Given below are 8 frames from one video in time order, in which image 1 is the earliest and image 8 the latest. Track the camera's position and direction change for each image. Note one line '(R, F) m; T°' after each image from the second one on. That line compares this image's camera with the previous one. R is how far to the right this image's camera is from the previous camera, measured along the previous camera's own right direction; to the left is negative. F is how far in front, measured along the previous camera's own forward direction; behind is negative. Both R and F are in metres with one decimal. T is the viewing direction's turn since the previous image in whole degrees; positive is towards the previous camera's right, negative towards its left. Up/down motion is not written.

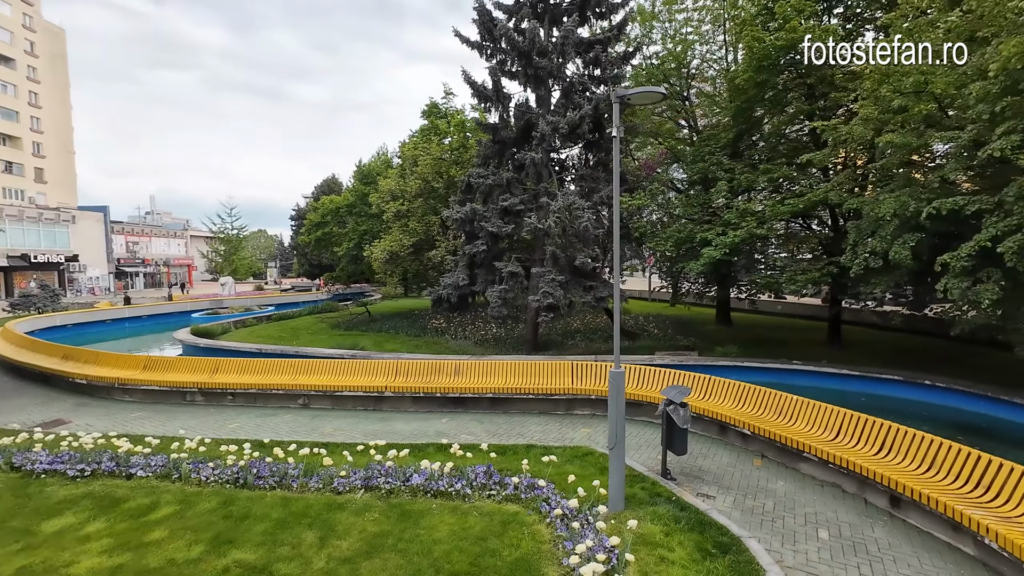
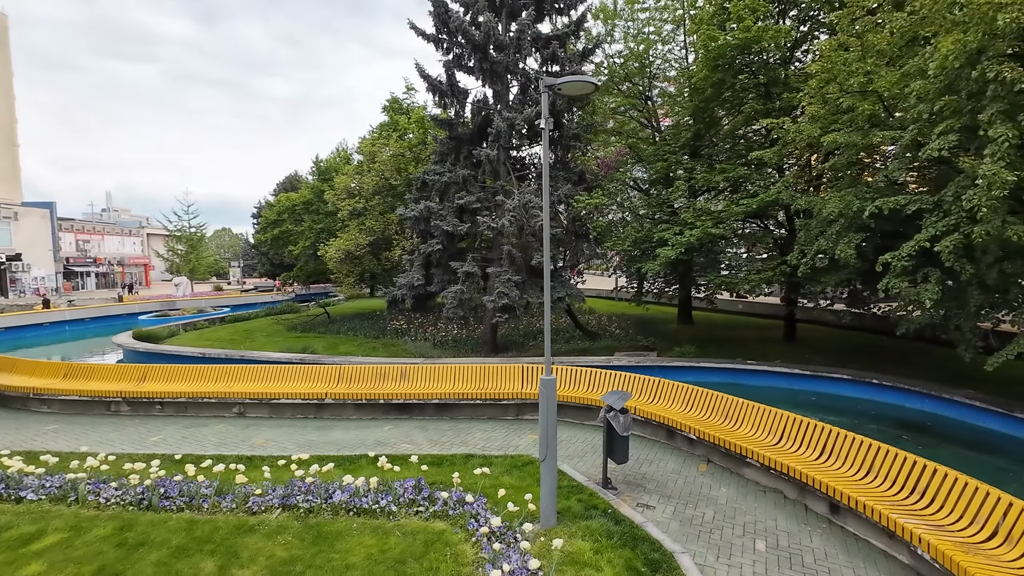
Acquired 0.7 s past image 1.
(+0.5, +0.3) m; +3°
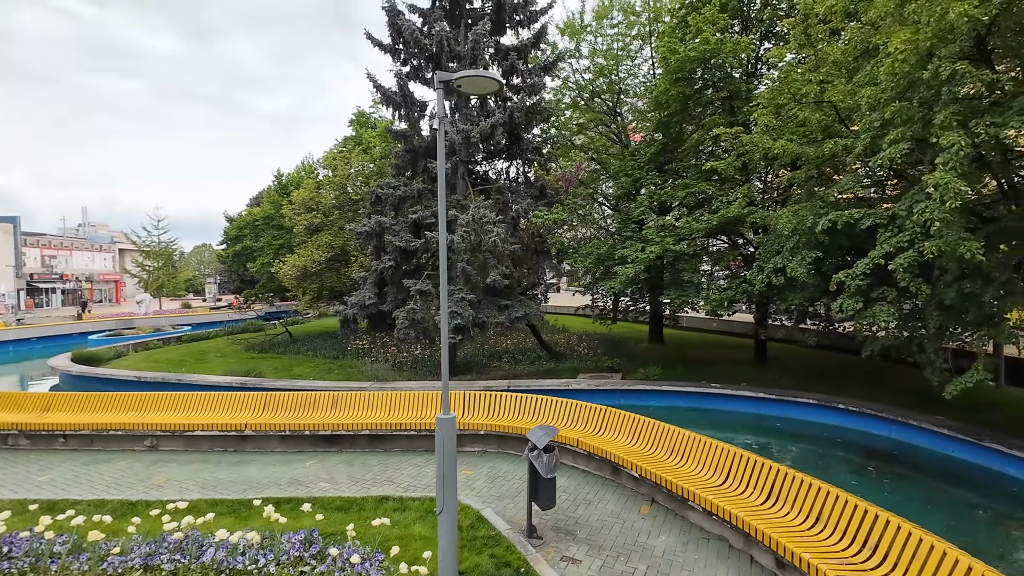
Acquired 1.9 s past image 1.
(+0.8, +0.6) m; +2°
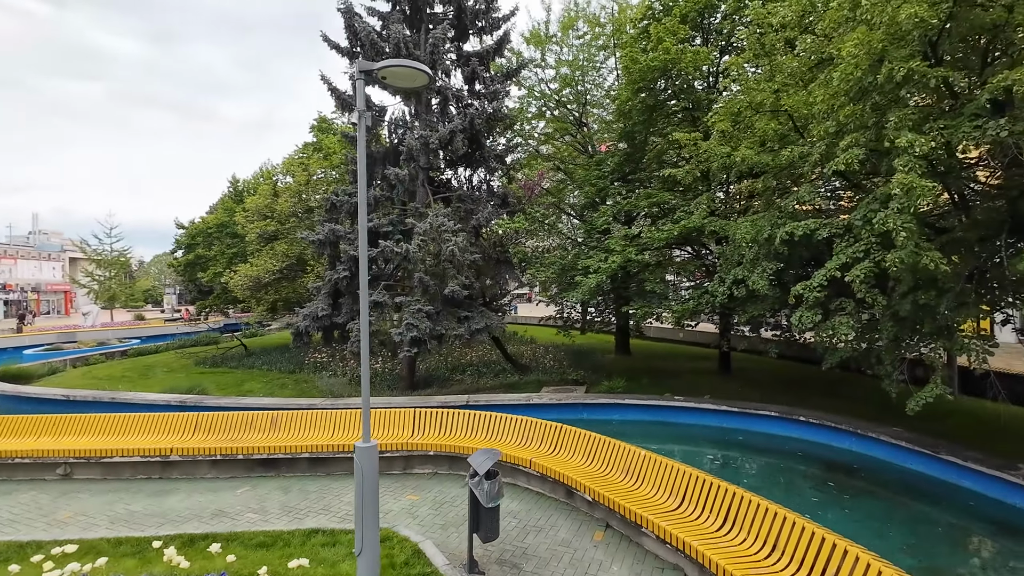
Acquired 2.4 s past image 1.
(+0.3, +0.4) m; +3°
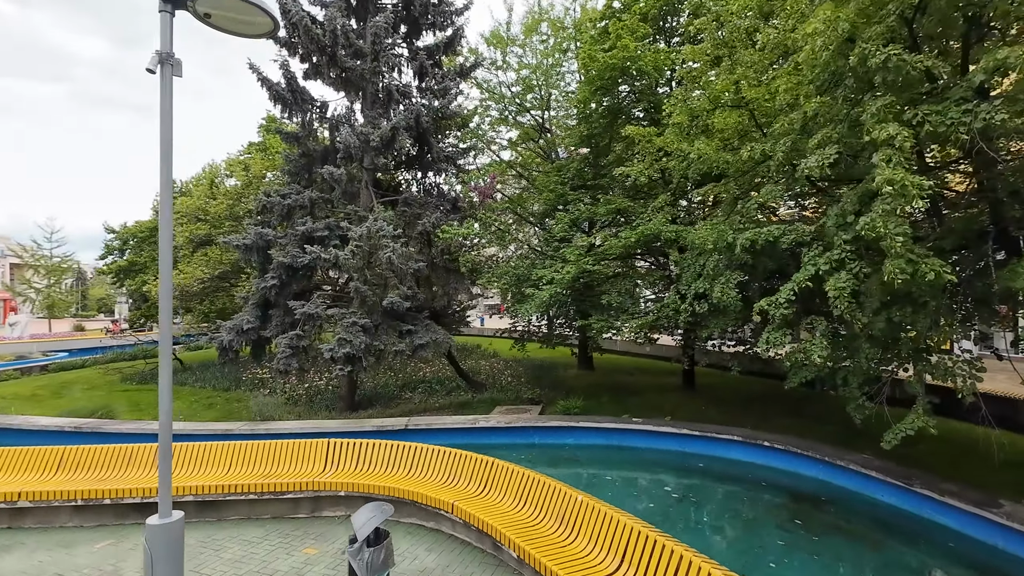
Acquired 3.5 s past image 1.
(+0.6, +0.9) m; +3°
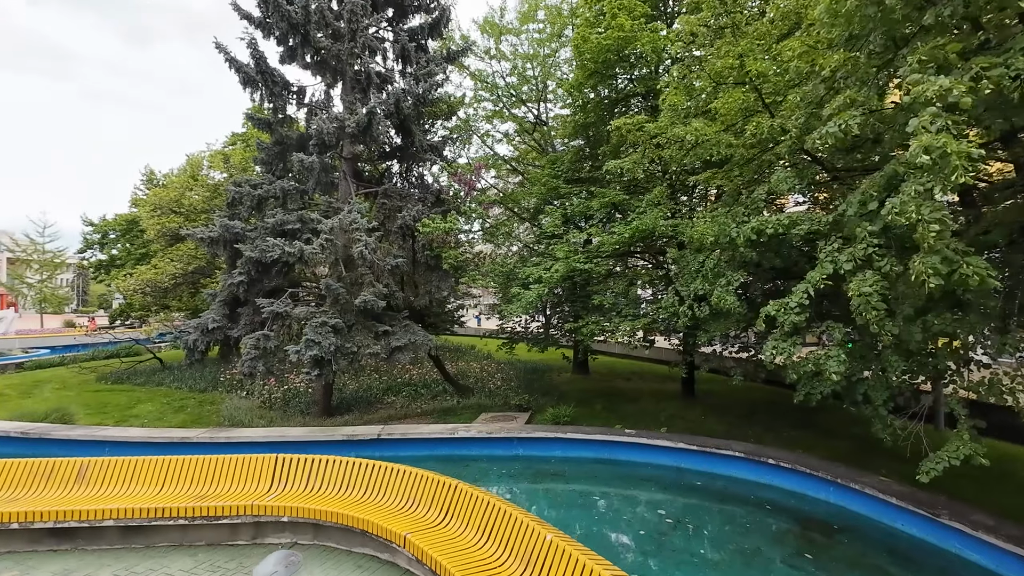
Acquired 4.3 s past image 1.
(+0.4, +0.8) m; 0°
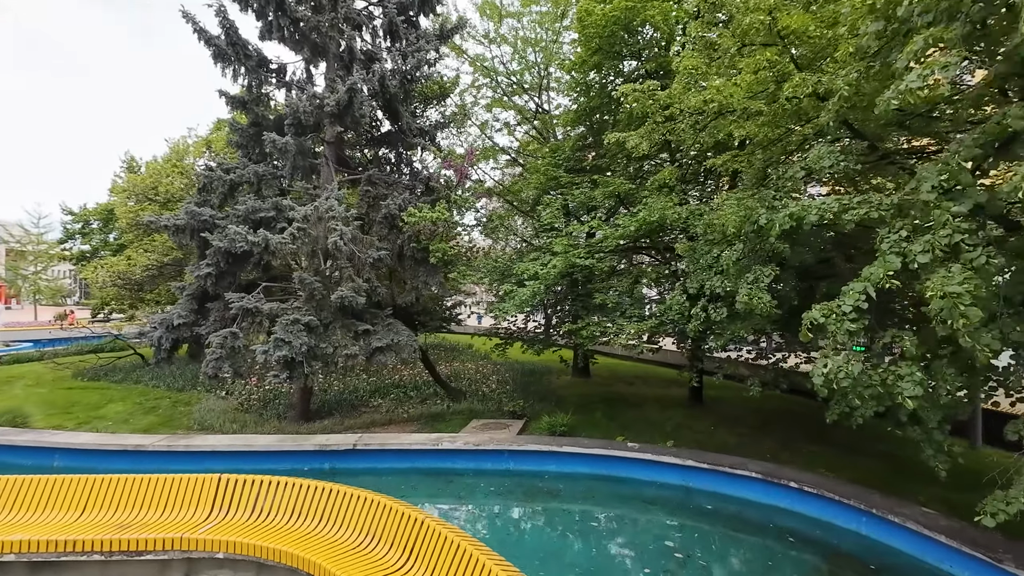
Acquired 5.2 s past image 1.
(+0.2, +0.9) m; 0°
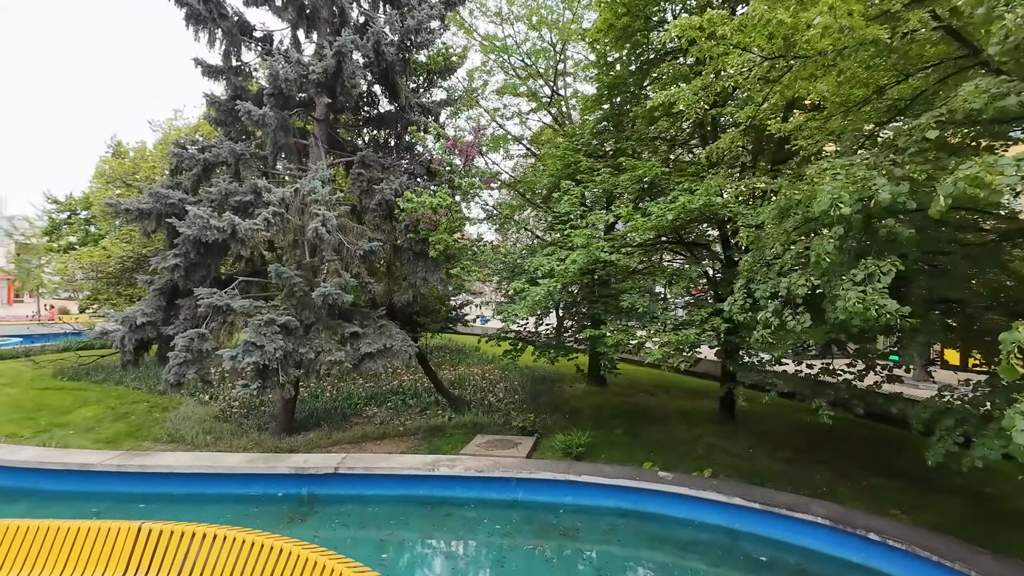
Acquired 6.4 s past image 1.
(0.0, +1.3) m; -1°
